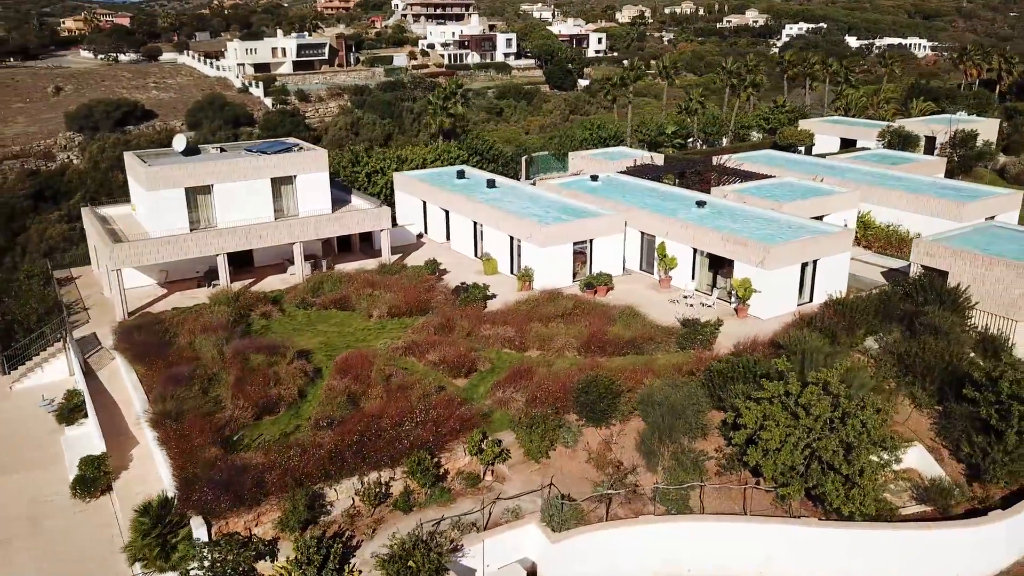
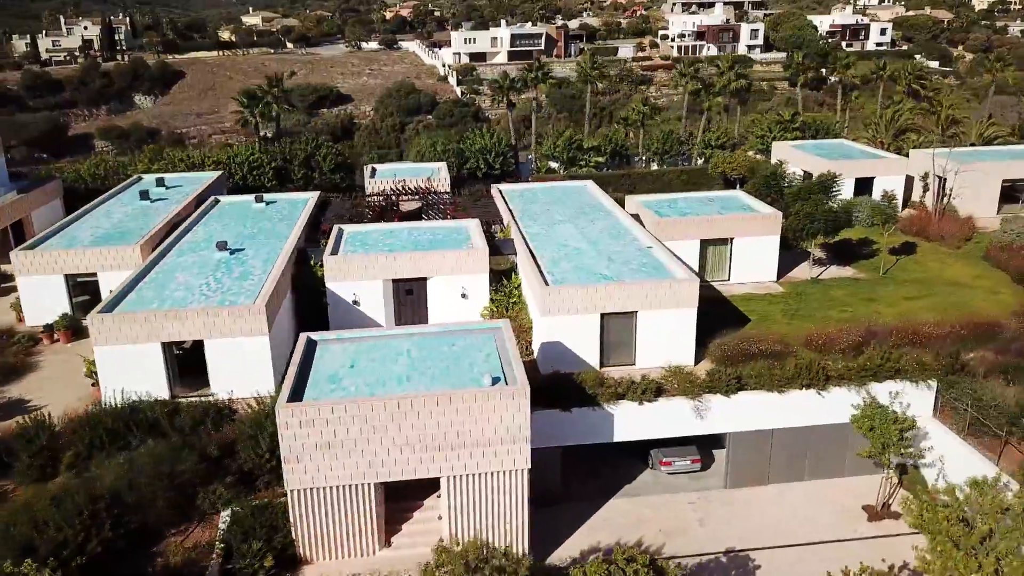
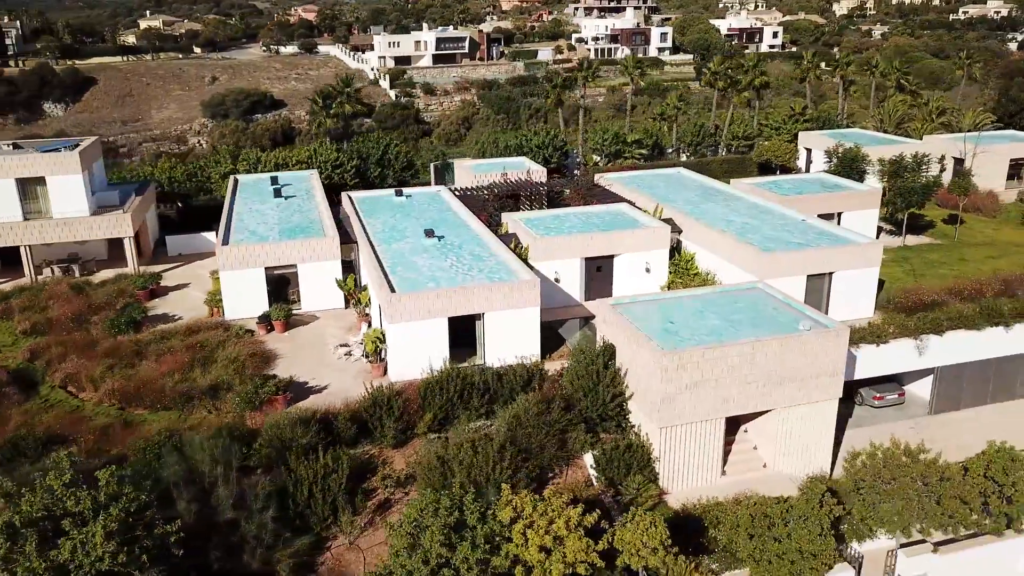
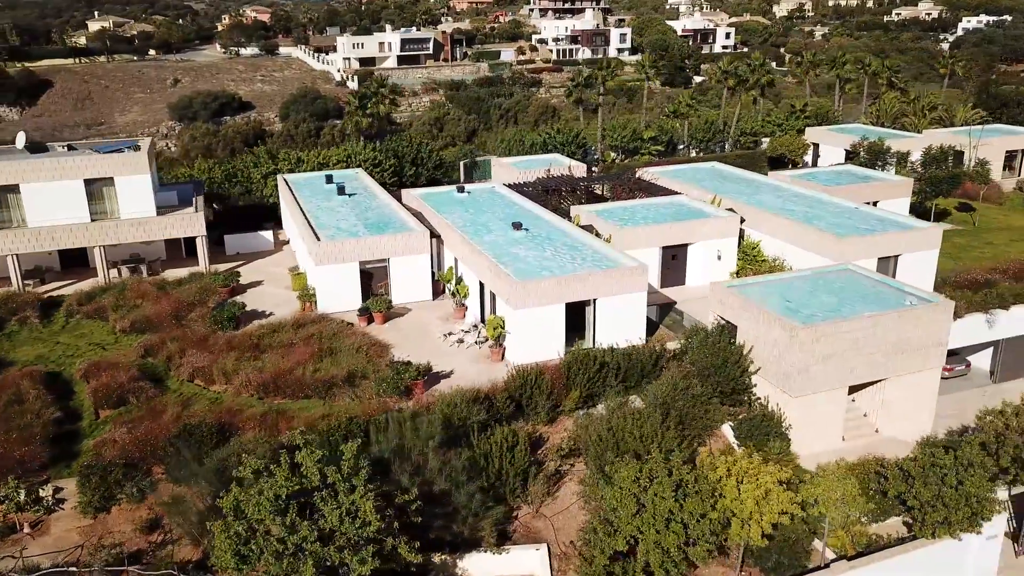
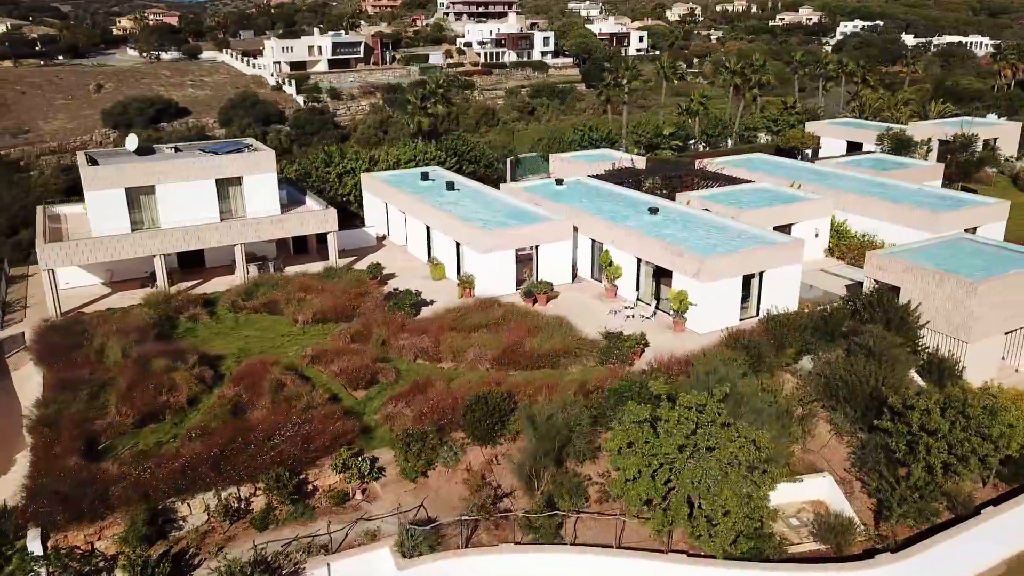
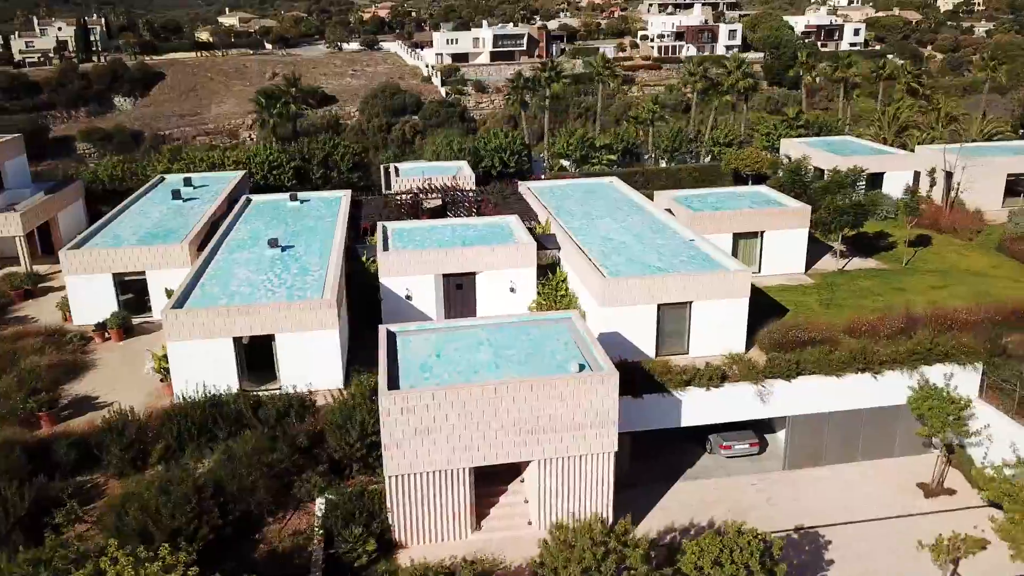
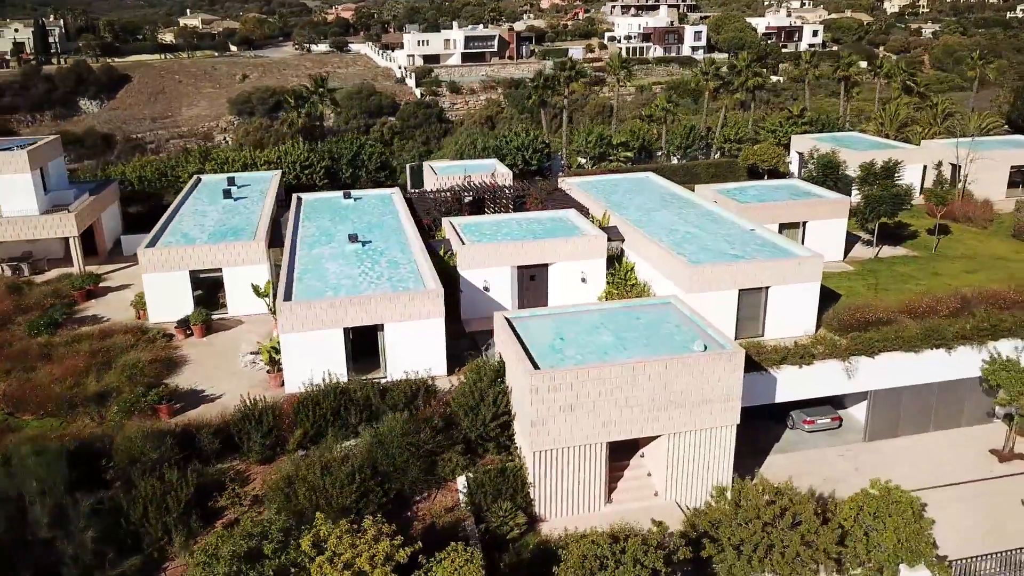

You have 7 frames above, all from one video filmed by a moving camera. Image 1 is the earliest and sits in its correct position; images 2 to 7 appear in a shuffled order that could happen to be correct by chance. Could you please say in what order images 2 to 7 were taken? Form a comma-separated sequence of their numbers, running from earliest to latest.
5, 4, 3, 7, 6, 2
